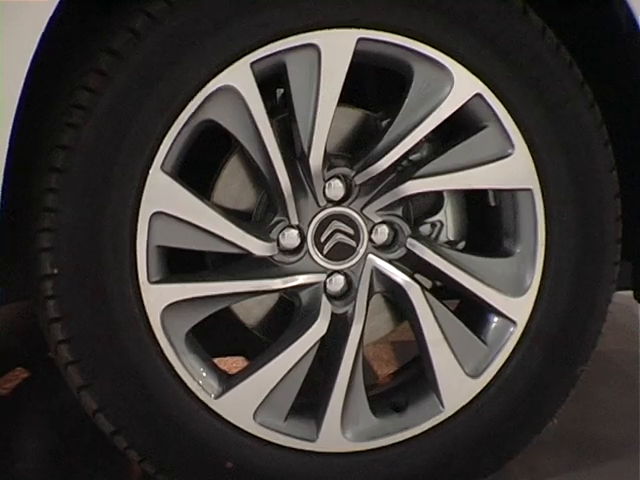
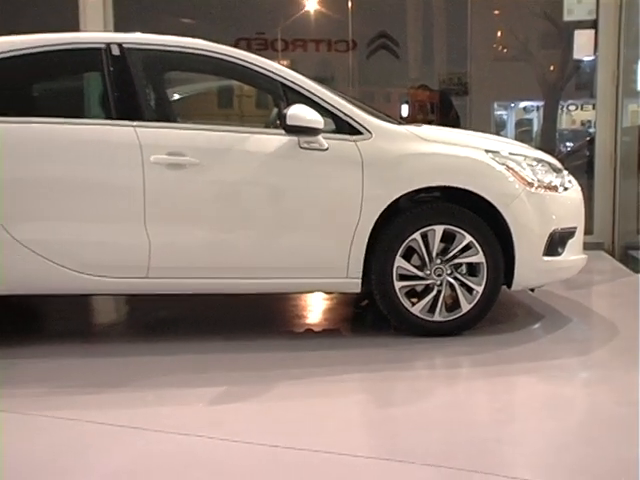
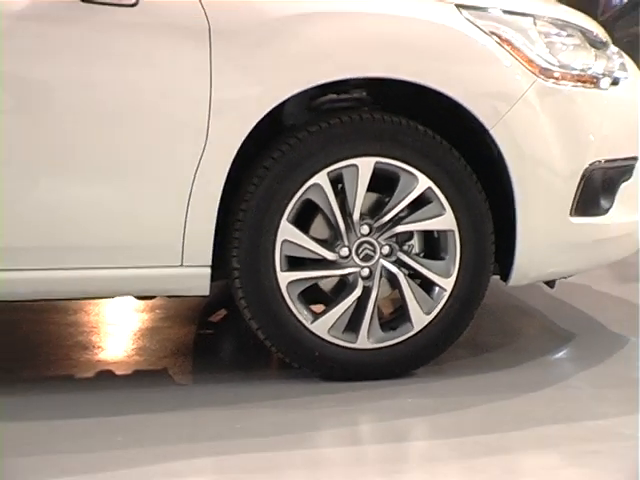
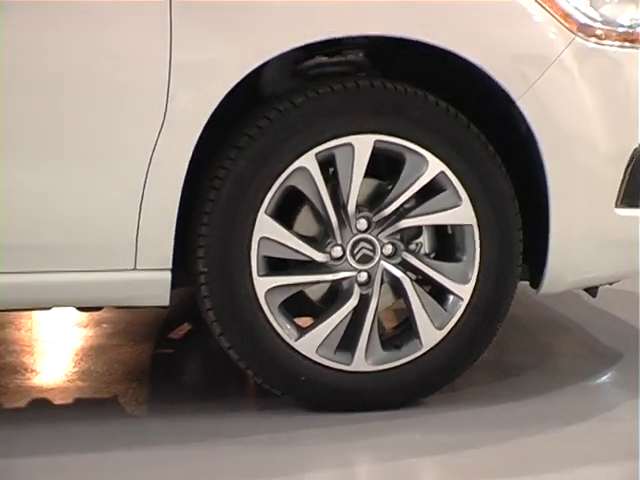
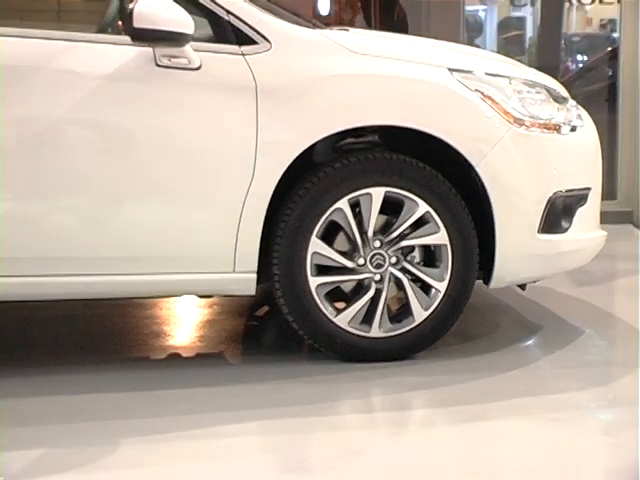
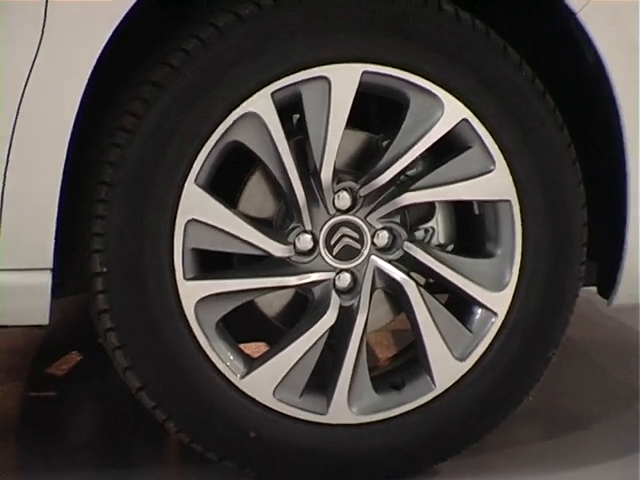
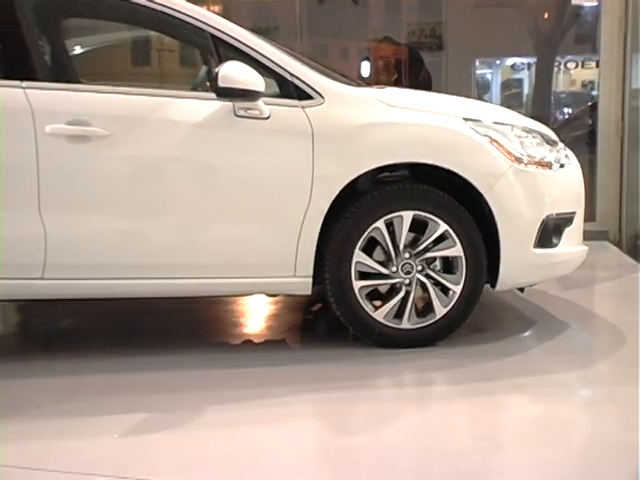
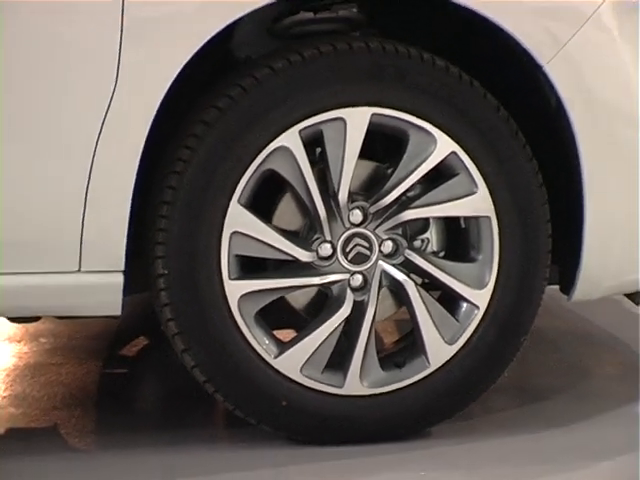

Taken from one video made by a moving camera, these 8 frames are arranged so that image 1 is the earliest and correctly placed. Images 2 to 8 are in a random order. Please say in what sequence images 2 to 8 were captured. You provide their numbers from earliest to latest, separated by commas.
6, 8, 4, 3, 5, 7, 2
